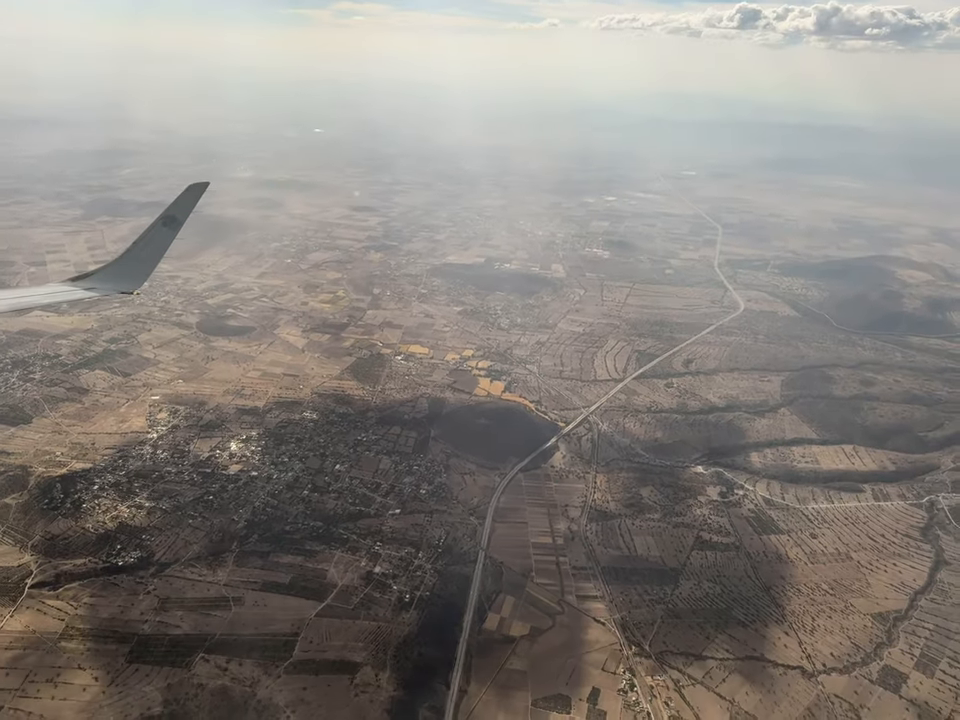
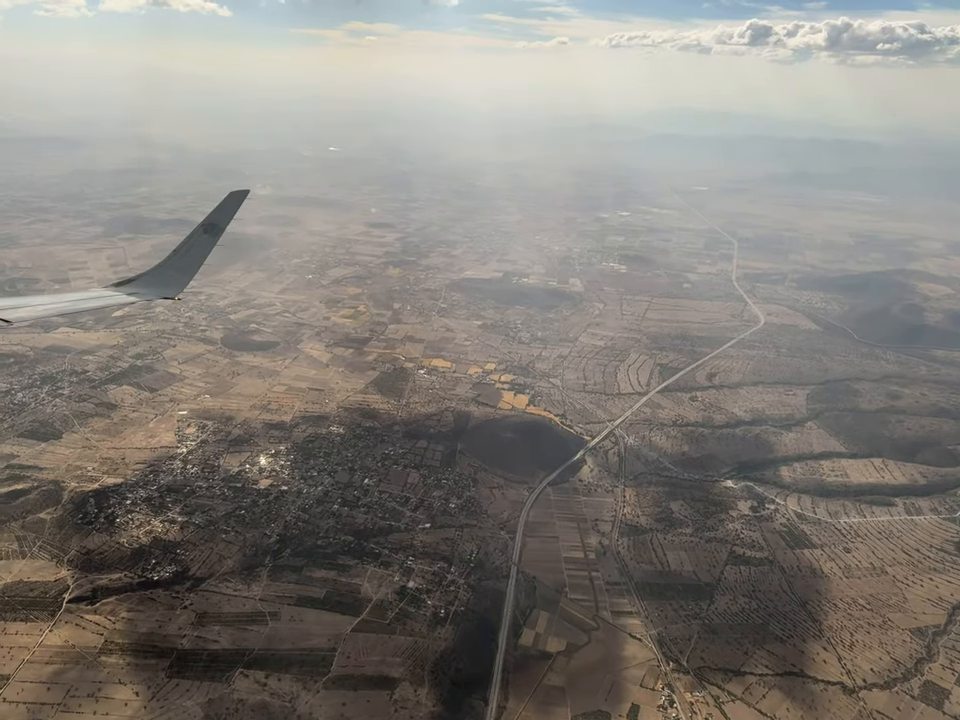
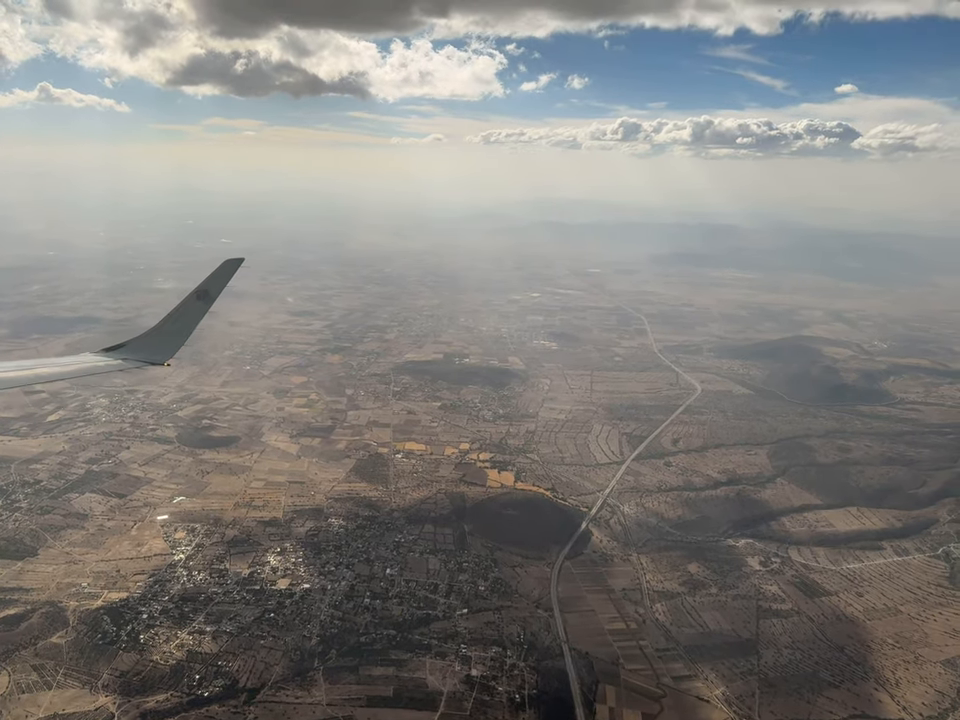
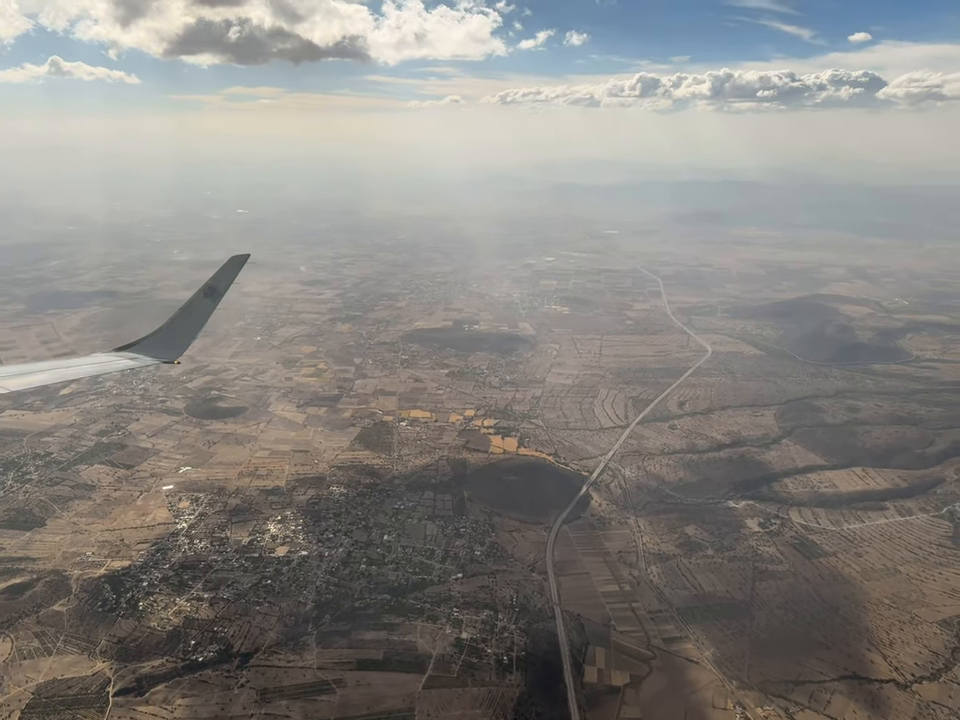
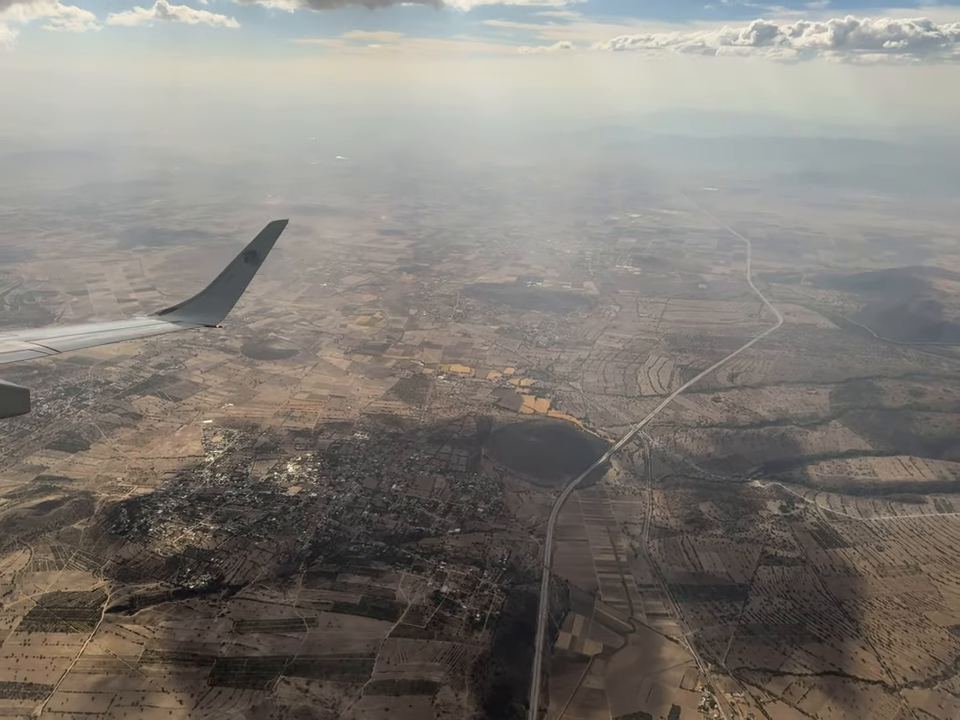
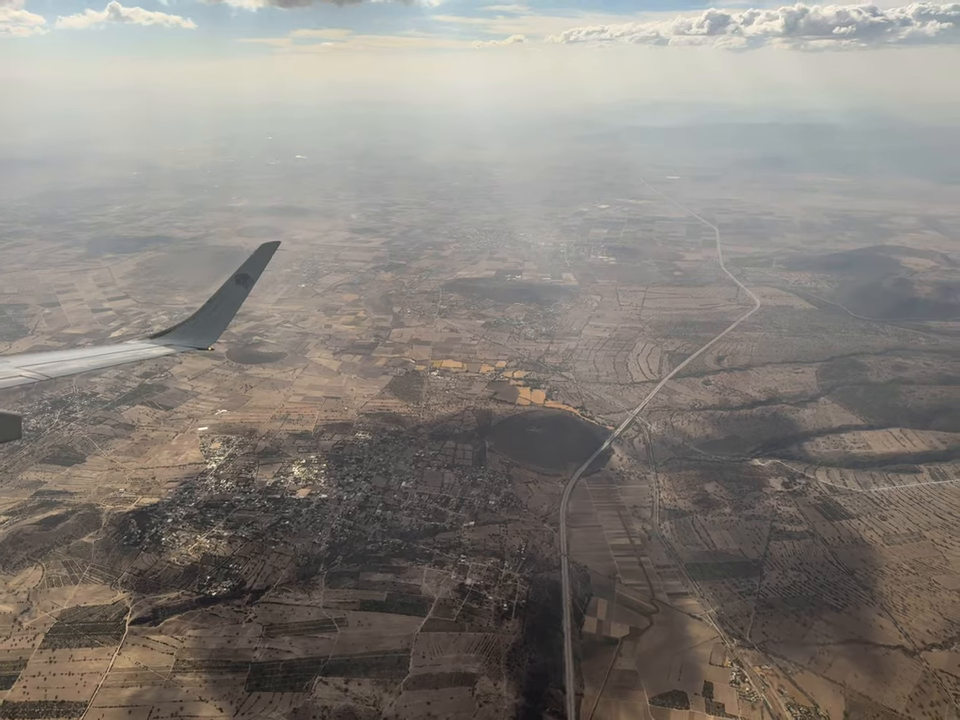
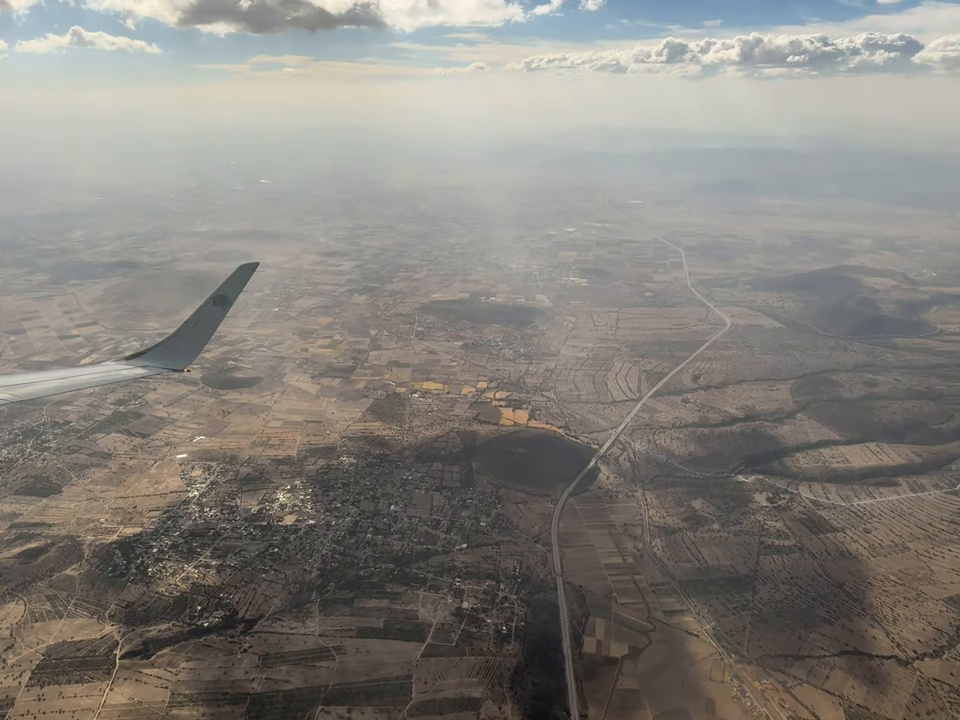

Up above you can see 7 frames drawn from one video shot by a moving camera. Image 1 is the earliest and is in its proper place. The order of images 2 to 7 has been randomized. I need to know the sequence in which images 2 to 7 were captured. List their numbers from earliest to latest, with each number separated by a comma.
2, 5, 6, 7, 4, 3
